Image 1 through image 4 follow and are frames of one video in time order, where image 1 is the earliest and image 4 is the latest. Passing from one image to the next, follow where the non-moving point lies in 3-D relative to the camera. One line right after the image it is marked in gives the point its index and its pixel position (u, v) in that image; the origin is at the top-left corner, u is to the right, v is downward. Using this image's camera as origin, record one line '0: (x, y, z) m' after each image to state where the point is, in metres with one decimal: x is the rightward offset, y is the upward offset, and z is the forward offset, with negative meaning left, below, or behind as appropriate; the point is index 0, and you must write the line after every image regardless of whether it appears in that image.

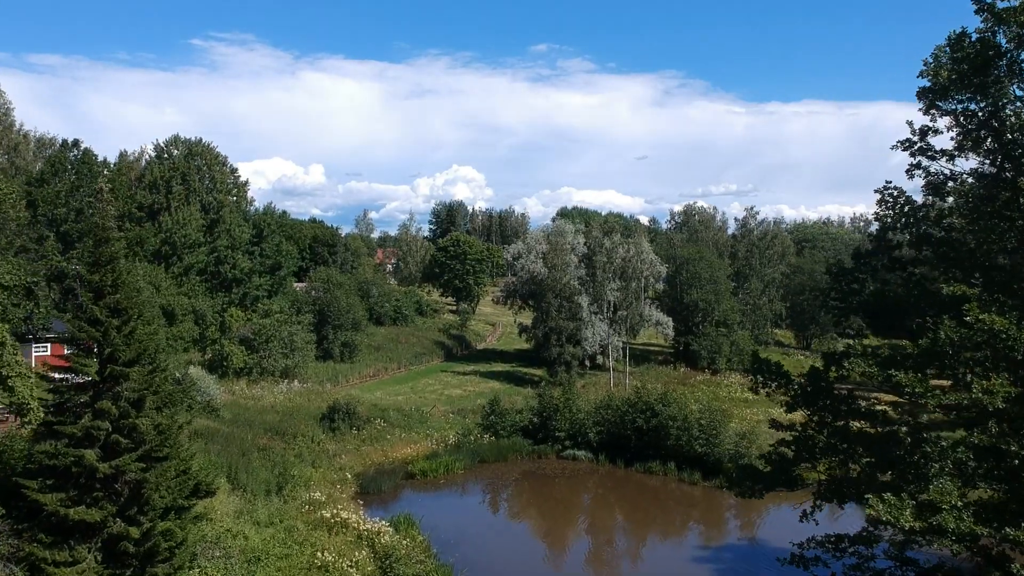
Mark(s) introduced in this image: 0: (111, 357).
0: (-8.1, -1.4, +13.2) m
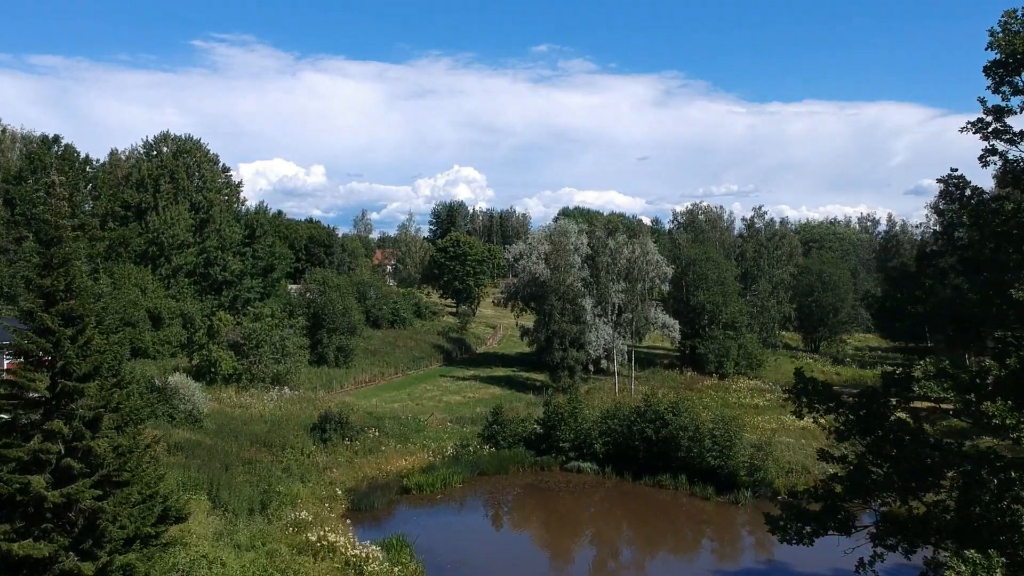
0: (-8.1, -1.5, +11.8) m
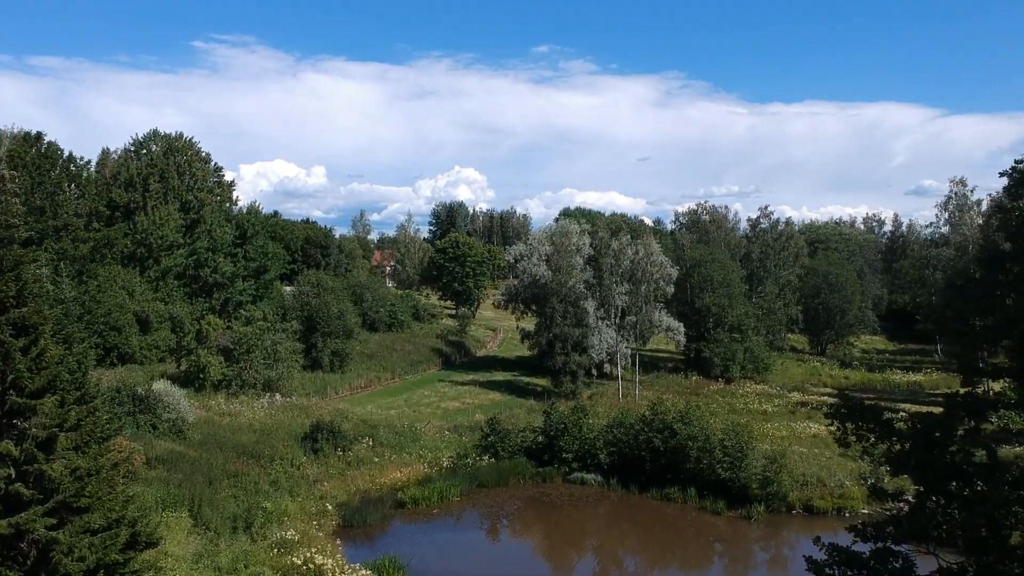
0: (-8.1, -1.6, +10.7) m
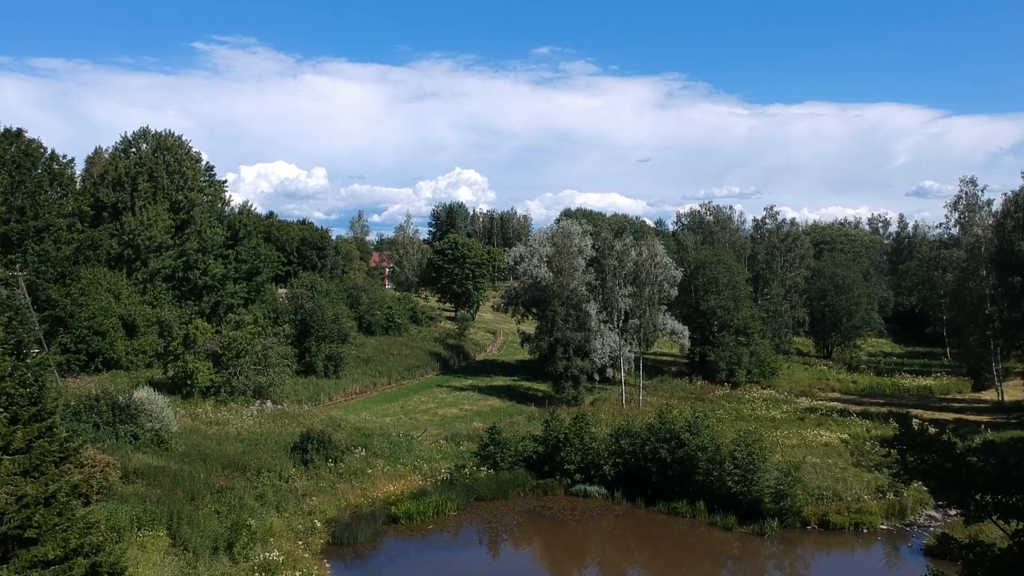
0: (-8.1, -1.7, +9.6) m
